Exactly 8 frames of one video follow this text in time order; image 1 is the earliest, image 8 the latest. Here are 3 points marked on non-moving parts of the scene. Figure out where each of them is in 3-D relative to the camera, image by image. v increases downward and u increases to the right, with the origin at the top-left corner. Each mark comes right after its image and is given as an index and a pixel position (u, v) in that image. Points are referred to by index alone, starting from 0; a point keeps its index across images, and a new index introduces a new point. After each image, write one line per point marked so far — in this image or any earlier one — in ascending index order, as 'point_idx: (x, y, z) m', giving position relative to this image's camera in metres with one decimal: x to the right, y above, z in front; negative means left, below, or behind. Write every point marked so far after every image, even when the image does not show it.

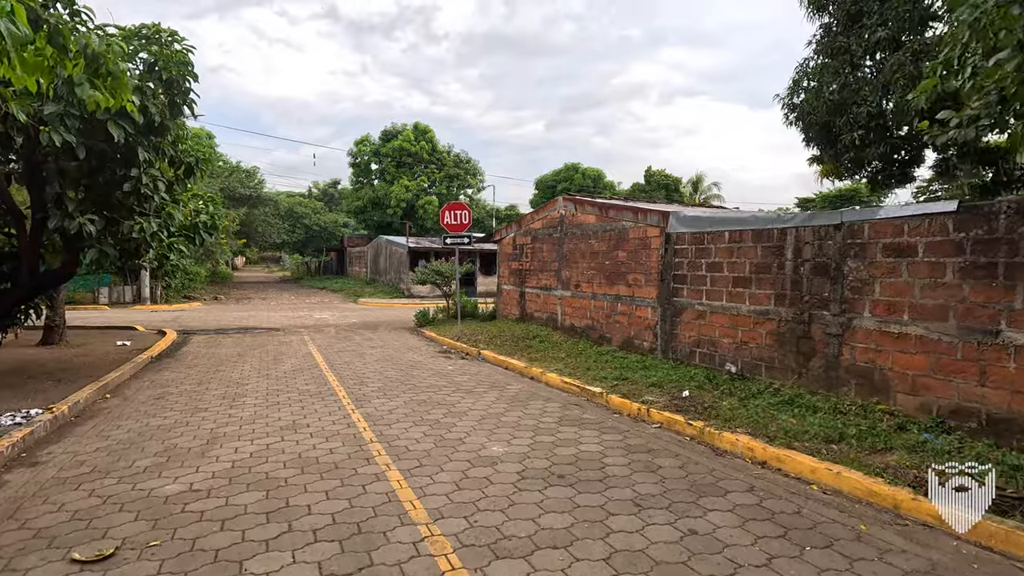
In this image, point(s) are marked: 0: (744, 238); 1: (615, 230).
0: (+2.9, +0.6, +6.8) m
1: (+1.8, +1.0, +9.2) m
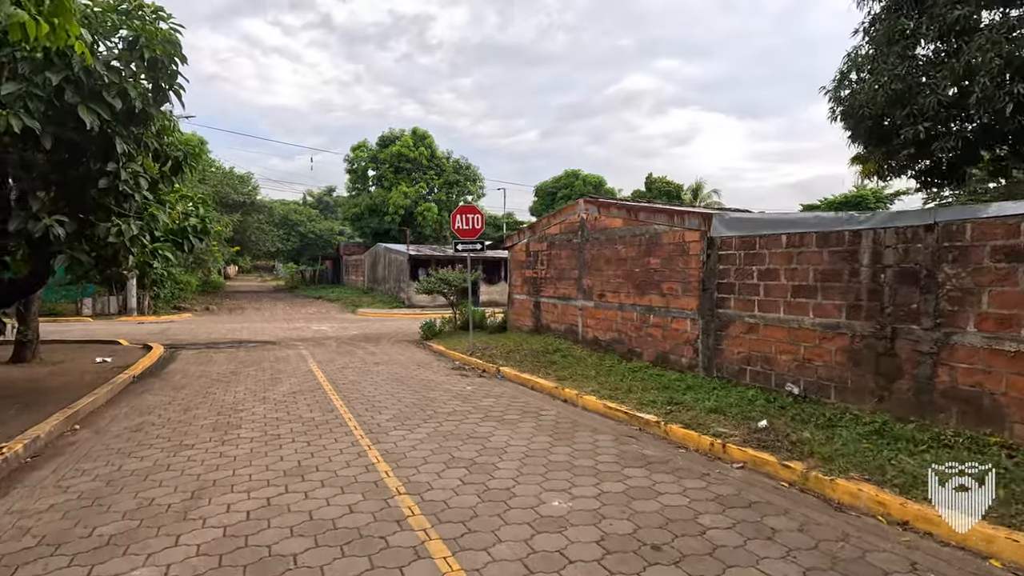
0: (+3.3, +0.5, +6.0) m
1: (+2.1, +0.8, +8.4) m
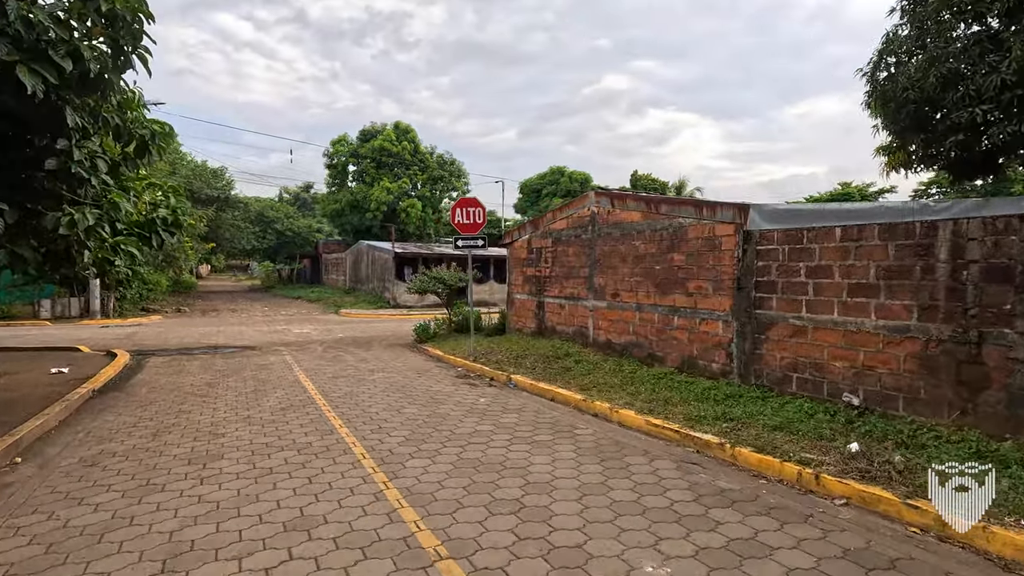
0: (+3.5, +0.5, +5.4) m
1: (+2.3, +0.9, +7.7) m
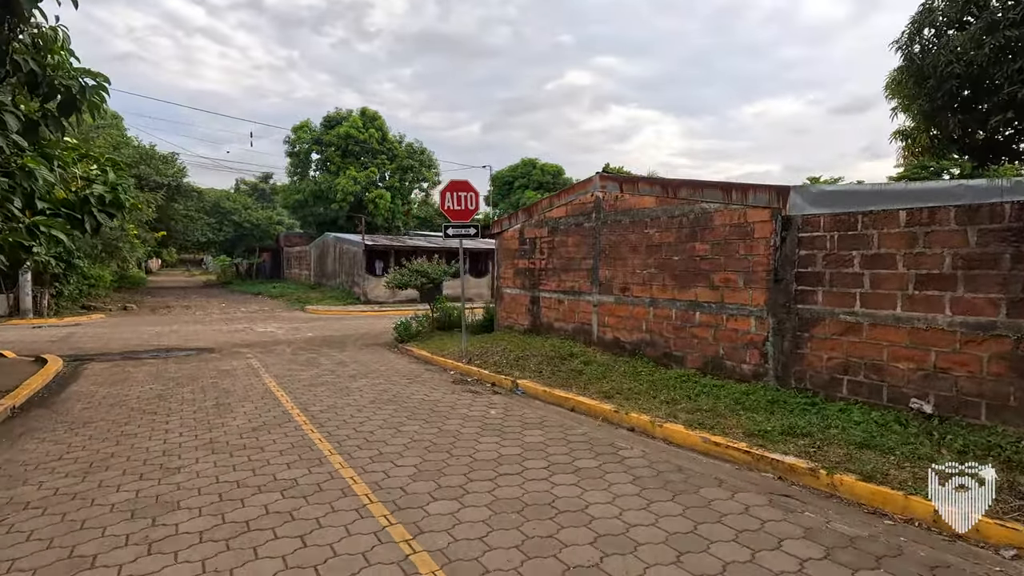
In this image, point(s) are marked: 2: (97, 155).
0: (+3.7, +0.6, +4.7) m
1: (+2.3, +1.0, +7.0) m
2: (-4.4, +1.4, +5.7) m
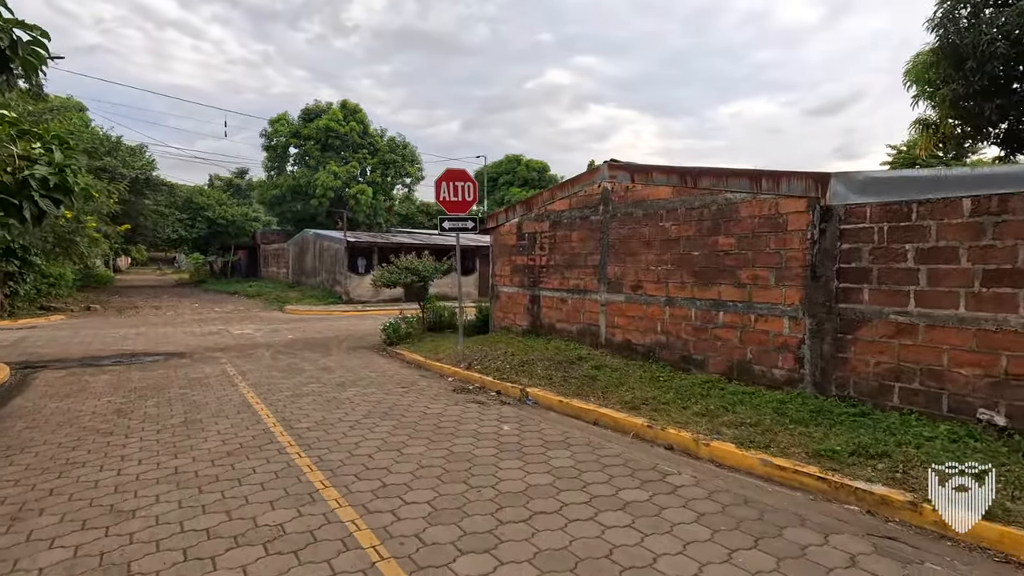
0: (+3.9, +0.6, +4.2) m
1: (+2.4, +1.0, +6.4) m
2: (-4.3, +1.4, +4.9) m
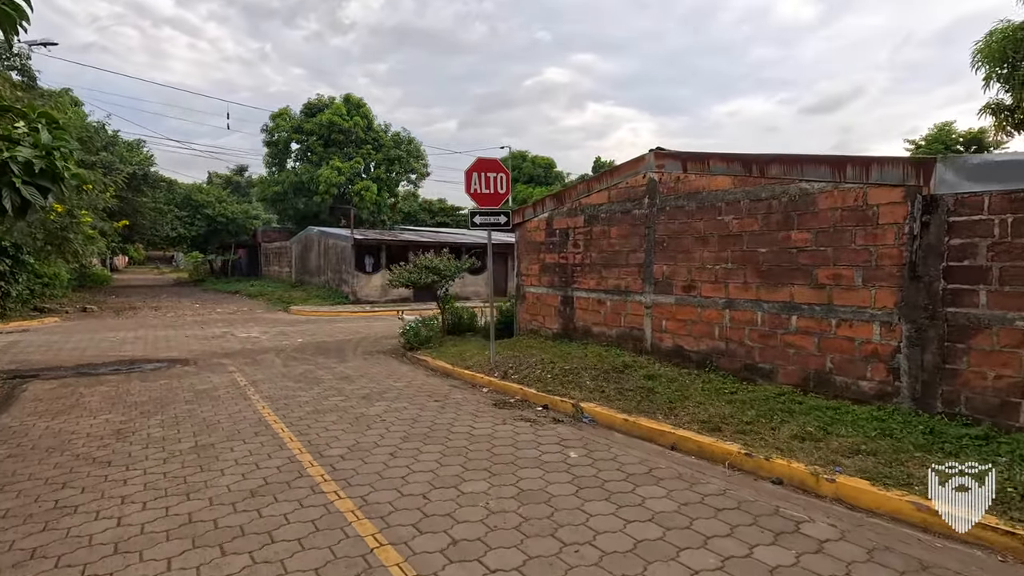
0: (+4.4, +0.6, +3.5) m
1: (+2.9, +1.0, +5.7) m
2: (-3.8, +1.4, +4.2) m
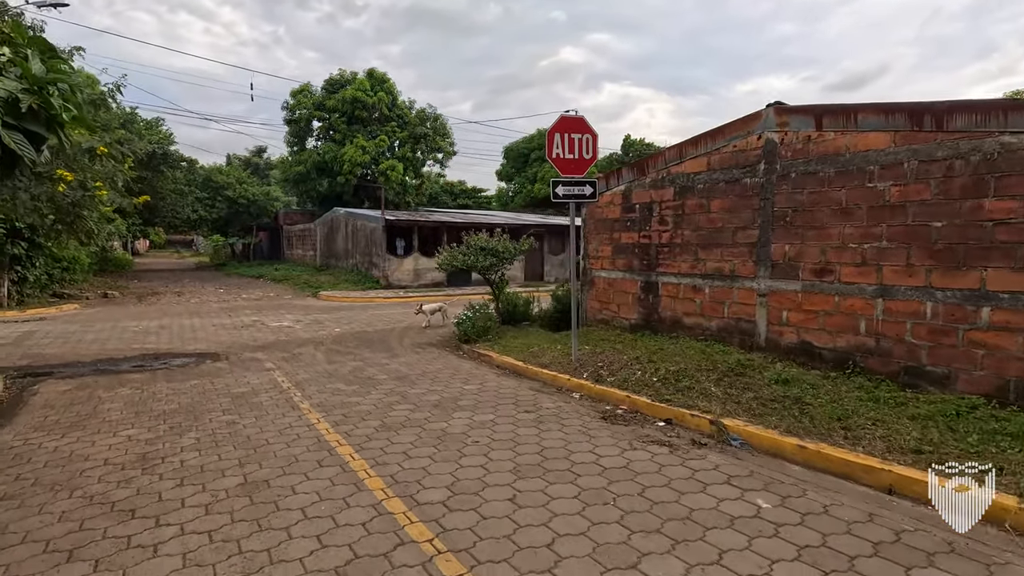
0: (+5.3, +0.7, +2.3) m
1: (+3.8, +1.1, +4.4) m
2: (-2.9, +1.5, +3.1) m
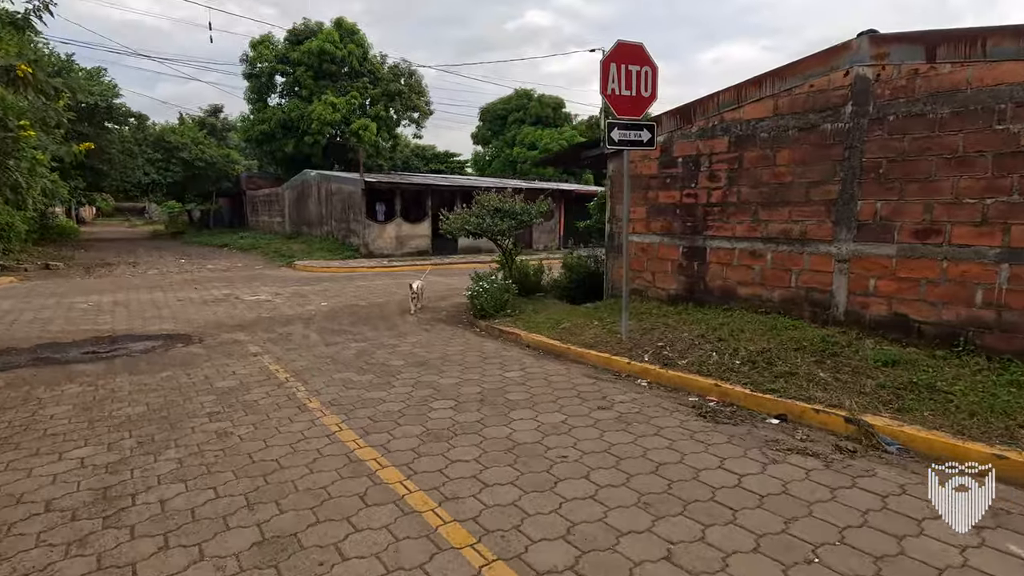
0: (+5.9, +0.8, +1.5) m
1: (+4.3, +1.4, +3.6) m
2: (-2.3, +1.6, +1.9) m
